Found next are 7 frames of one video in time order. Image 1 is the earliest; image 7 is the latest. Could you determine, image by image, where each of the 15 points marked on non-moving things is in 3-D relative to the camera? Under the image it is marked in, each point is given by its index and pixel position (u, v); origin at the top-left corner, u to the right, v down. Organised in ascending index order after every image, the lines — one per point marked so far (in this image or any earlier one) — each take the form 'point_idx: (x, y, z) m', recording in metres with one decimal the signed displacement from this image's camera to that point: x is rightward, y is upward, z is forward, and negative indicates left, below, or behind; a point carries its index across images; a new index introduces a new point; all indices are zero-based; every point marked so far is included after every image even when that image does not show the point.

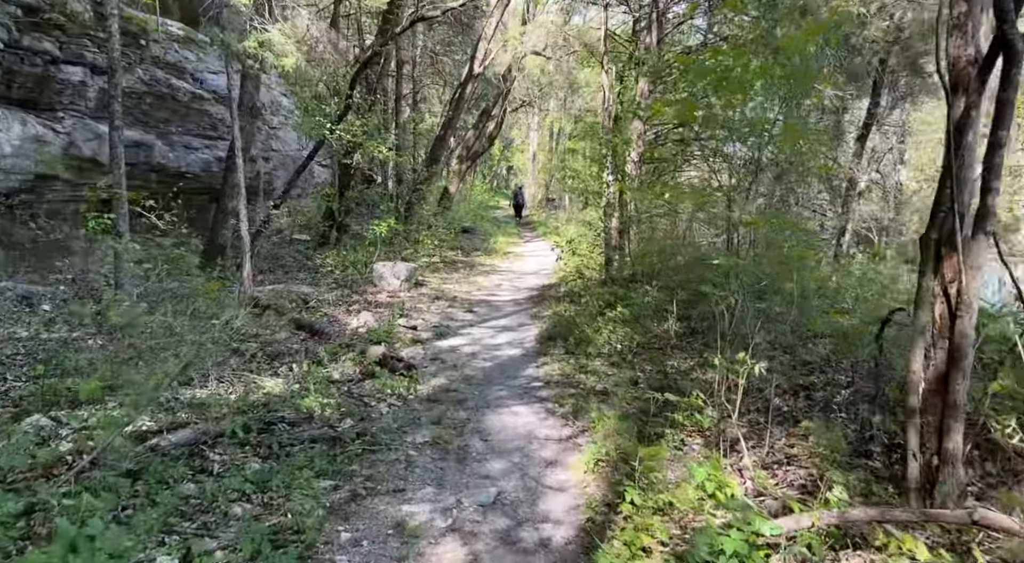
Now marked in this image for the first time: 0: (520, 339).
0: (+0.1, -0.8, +8.4) m
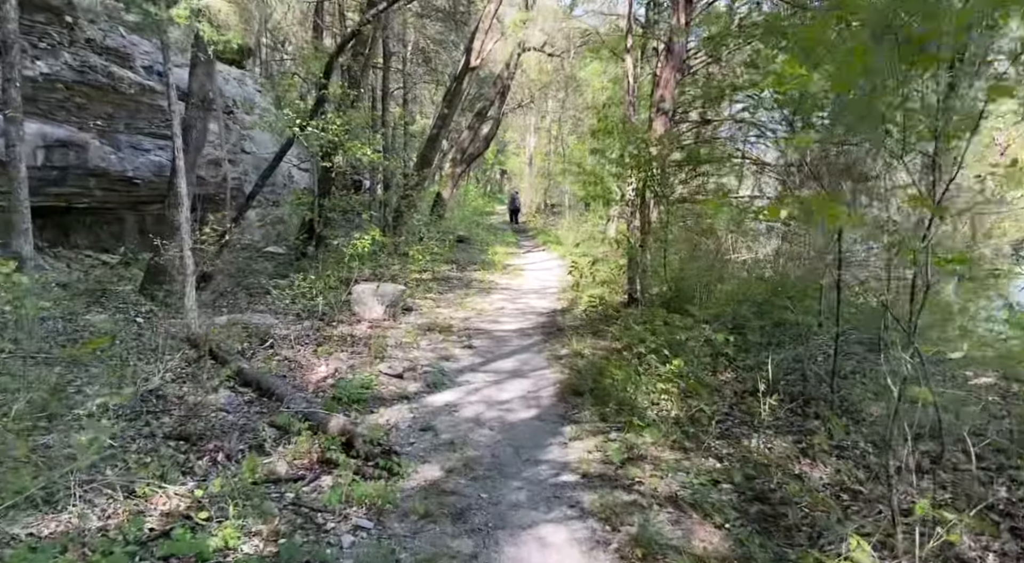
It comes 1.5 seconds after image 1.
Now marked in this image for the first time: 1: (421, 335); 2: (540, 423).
0: (+0.2, -1.1, +6.6) m
1: (-1.2, -0.8, +8.8) m
2: (+0.2, -1.2, +5.5) m
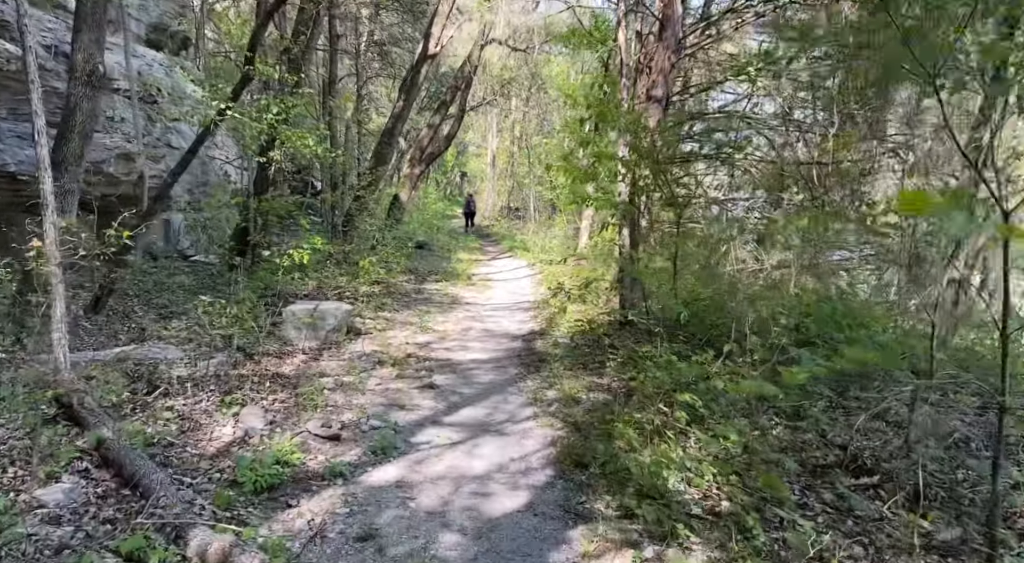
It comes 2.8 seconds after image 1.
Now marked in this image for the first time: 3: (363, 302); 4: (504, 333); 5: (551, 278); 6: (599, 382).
0: (+0.1, -1.3, +4.9) m
1: (-1.6, -1.0, +7.0) m
2: (+0.1, -1.4, +3.8) m
3: (-2.5, -0.4, +10.8) m
4: (-0.1, -0.8, +9.4) m
5: (+0.8, 0.0, +13.6) m
6: (+0.9, -1.0, +6.1) m
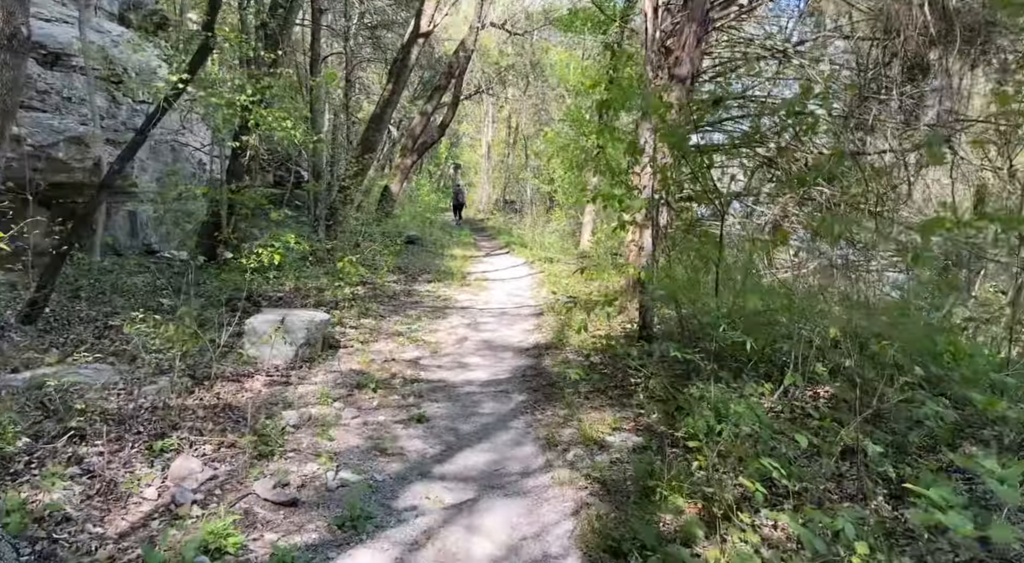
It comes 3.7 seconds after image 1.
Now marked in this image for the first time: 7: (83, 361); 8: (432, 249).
0: (+0.1, -1.5, +3.7) m
1: (-1.5, -1.1, +5.8) m
2: (+0.2, -1.6, +2.7) m
3: (-2.5, -0.4, +9.6) m
4: (-0.1, -0.8, +8.2) m
5: (+0.8, 0.0, +12.4) m
6: (+0.9, -1.1, +5.0) m
7: (-4.2, -0.8, +6.2) m
8: (-2.2, +0.9, +18.0) m
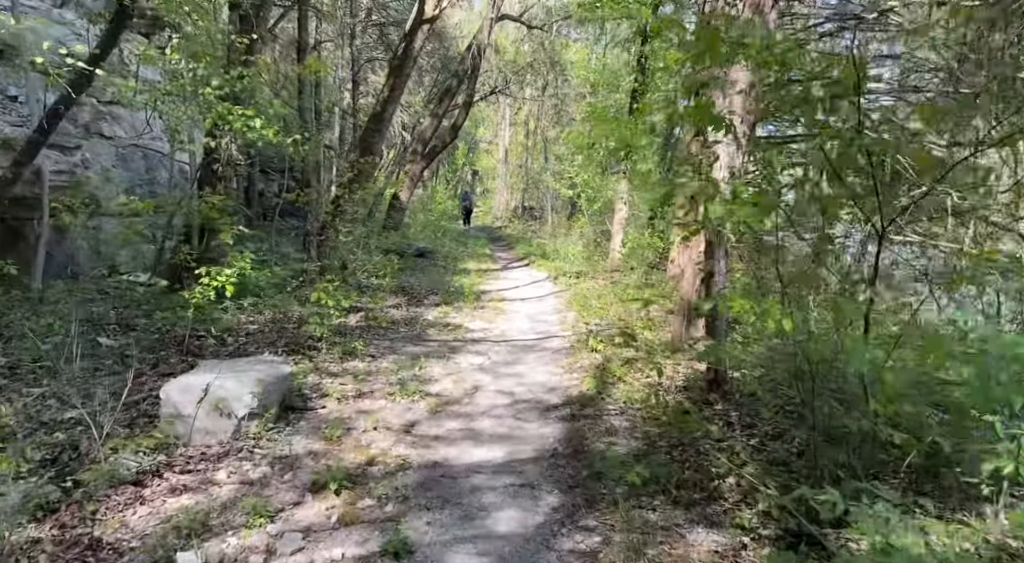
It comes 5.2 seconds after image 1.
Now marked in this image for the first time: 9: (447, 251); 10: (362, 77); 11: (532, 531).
0: (+0.2, -1.8, +1.7) m
1: (-1.4, -1.4, +3.9) m
2: (+0.3, -1.9, +0.7) m
3: (-2.2, -0.8, +7.7) m
4: (+0.1, -1.2, +6.2) m
5: (+1.2, -0.4, +10.4) m
6: (+1.1, -1.4, +3.0) m
7: (-4.0, -1.2, +4.4) m
8: (-1.7, +0.5, +16.1) m
9: (-1.9, +0.9, +18.5) m
10: (-4.8, +6.4, +20.0) m
11: (+0.1, -1.5, +3.8) m
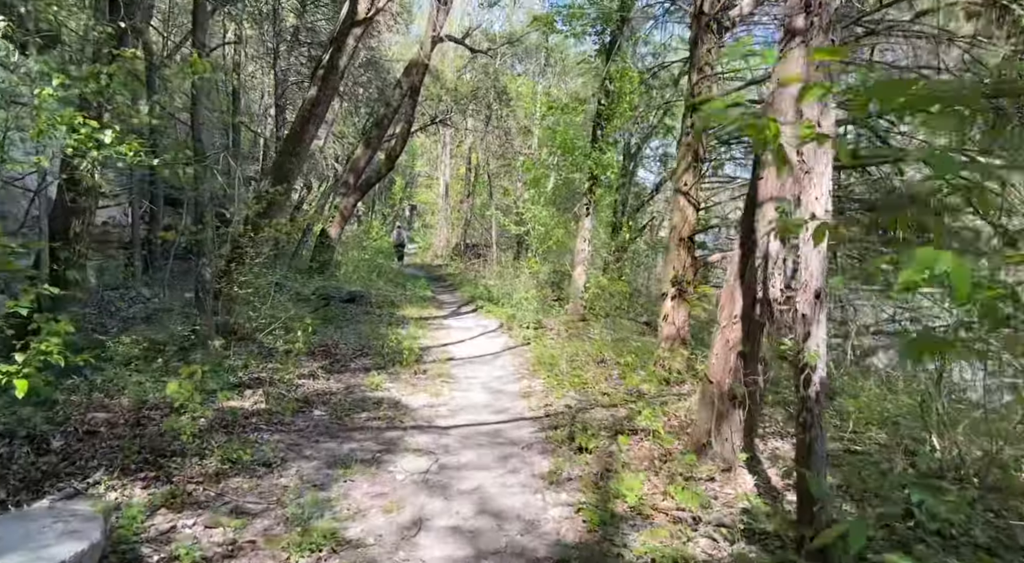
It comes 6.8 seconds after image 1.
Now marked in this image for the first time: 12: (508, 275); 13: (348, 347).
0: (+0.4, -2.1, -0.4) m
1: (-1.4, -1.9, +1.6) m
2: (+0.6, -2.1, -1.5) m
3: (-2.6, -1.4, +5.3) m
4: (-0.1, -1.7, +4.1) m
5: (+0.5, -1.1, +8.4) m
6: (+1.1, -1.7, +0.9) m
7: (-4.1, -1.6, +1.9) m
8: (-2.9, -0.6, +13.8) m
9: (-3.3, -0.4, +16.2) m
10: (-6.4, +5.1, +17.7) m
11: (+0.1, -1.9, +1.6) m
12: (-0.1, +0.2, +18.3) m
13: (-2.6, -1.0, +10.0) m
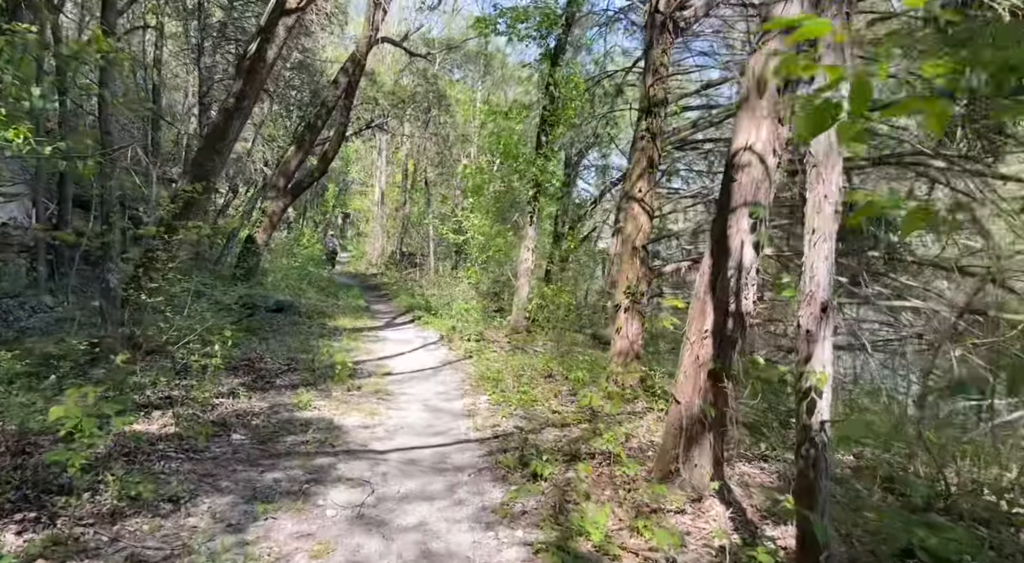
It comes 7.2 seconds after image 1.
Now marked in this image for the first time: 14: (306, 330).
0: (+0.6, -2.0, -0.9) m
1: (-1.4, -1.9, +0.9) m
2: (+0.9, -2.1, -1.9) m
3: (-3.0, -1.5, +4.5) m
4: (-0.4, -1.8, +3.5) m
5: (-0.2, -1.3, +7.9) m
6: (+1.2, -1.8, +0.5) m
7: (-4.1, -1.6, +0.9) m
8: (-4.2, -0.8, +12.9) m
9: (-4.8, -0.6, +15.3) m
10: (-7.9, +4.9, +16.5) m
11: (+0.1, -1.9, +1.1) m
12: (-1.8, -0.1, +17.7) m
13: (-3.4, -1.2, +9.2) m
14: (-3.8, -0.9, +11.9) m
